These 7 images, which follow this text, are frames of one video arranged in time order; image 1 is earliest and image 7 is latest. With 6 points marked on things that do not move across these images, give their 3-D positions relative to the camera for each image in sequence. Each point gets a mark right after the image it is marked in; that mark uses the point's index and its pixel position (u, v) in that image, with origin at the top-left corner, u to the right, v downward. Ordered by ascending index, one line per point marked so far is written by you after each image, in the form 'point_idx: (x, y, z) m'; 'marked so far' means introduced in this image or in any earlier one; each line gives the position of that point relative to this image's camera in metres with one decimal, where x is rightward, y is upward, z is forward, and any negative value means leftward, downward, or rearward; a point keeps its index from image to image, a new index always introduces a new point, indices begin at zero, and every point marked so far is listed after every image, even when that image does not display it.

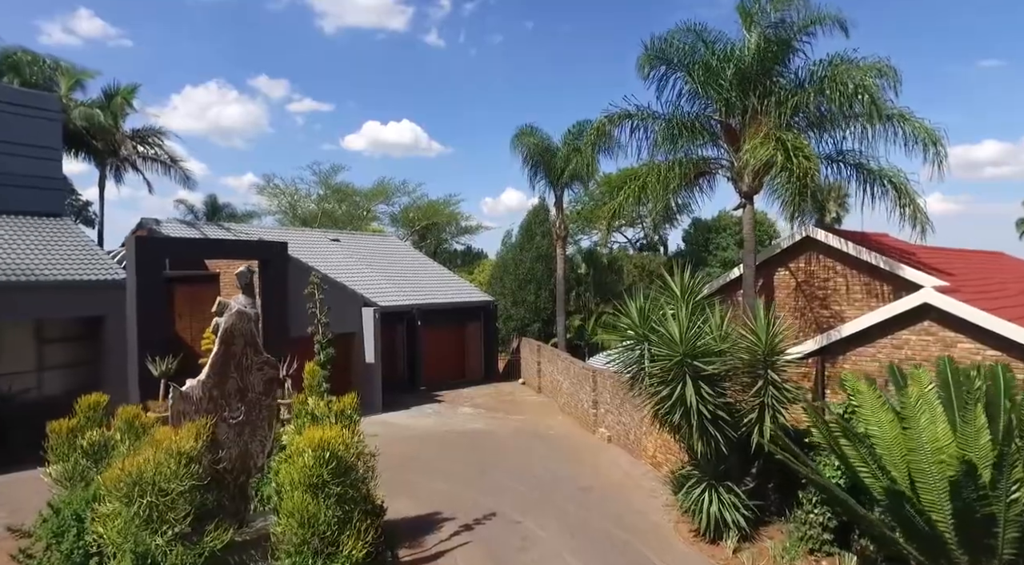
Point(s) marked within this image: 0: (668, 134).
0: (+3.4, +3.1, +14.9) m
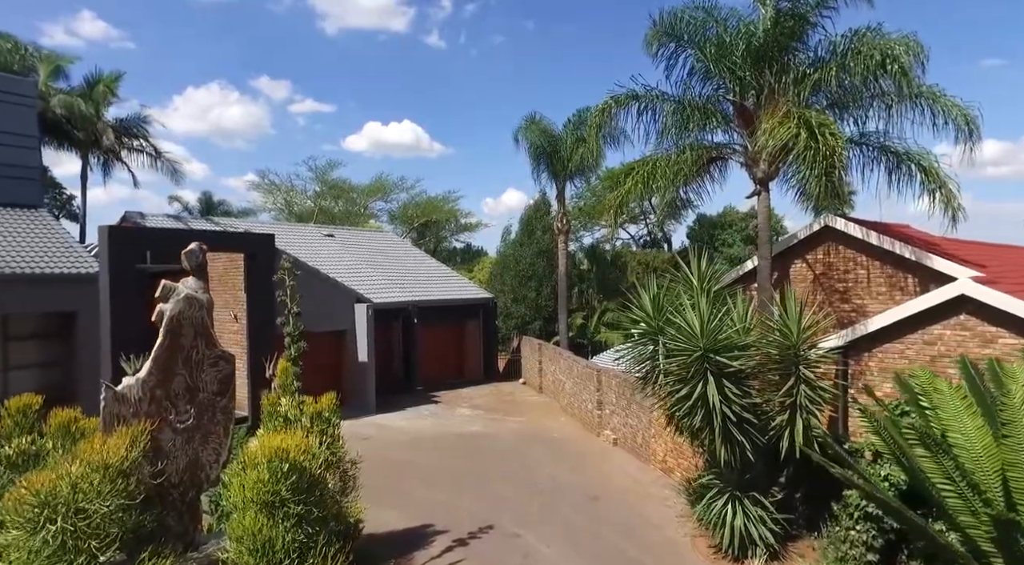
0: (+3.3, +3.3, +14.0) m
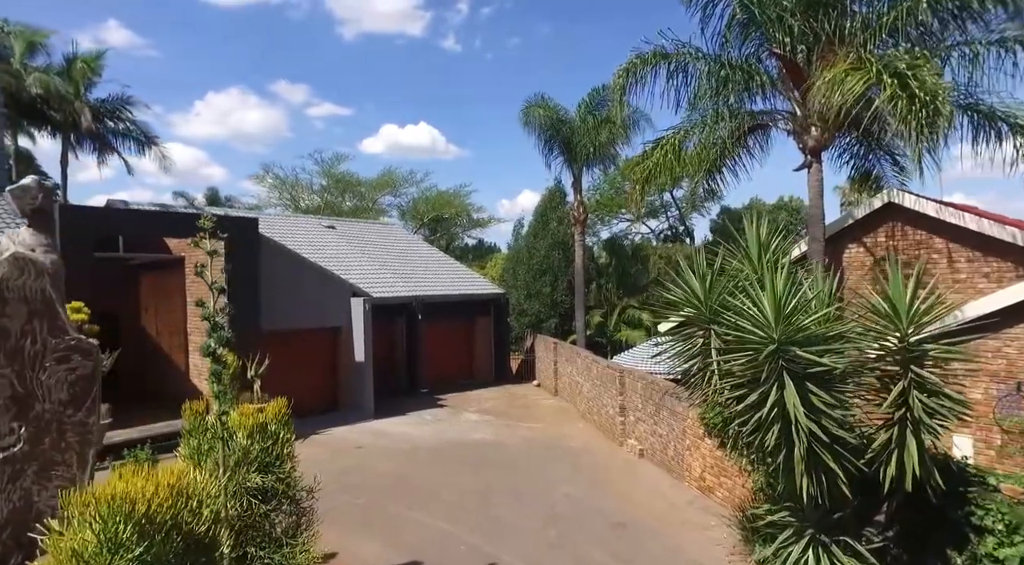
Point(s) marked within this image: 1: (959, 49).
0: (+3.5, +3.5, +12.0) m
1: (+6.7, +3.5, +10.4) m
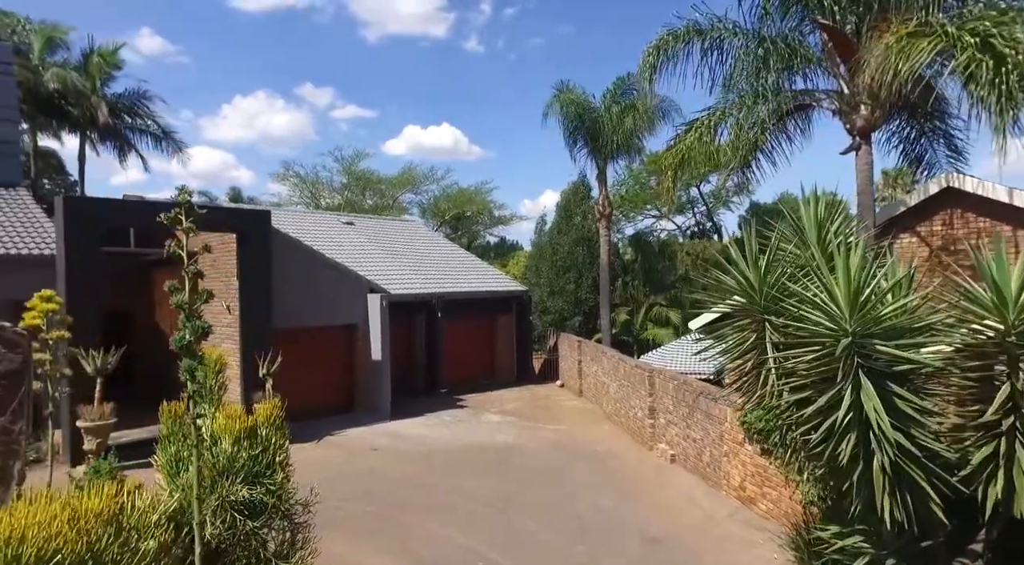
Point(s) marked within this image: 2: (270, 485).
0: (+3.9, +3.6, +11.1) m
1: (+7.0, +3.6, +9.5) m
2: (-1.7, -1.5, +5.0) m
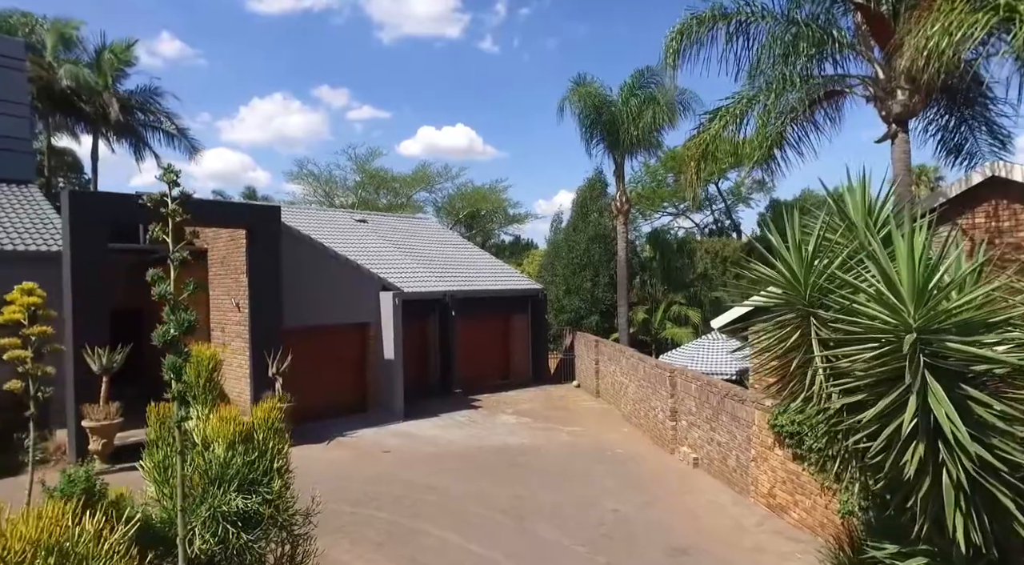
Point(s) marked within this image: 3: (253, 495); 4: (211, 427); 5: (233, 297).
0: (+4.1, +3.7, +10.6) m
1: (+7.2, +3.7, +8.9) m
2: (-1.6, -1.4, +4.6) m
3: (-1.7, -1.4, +4.5) m
4: (-2.0, -0.9, +4.6) m
5: (-6.2, -0.3, +15.3) m
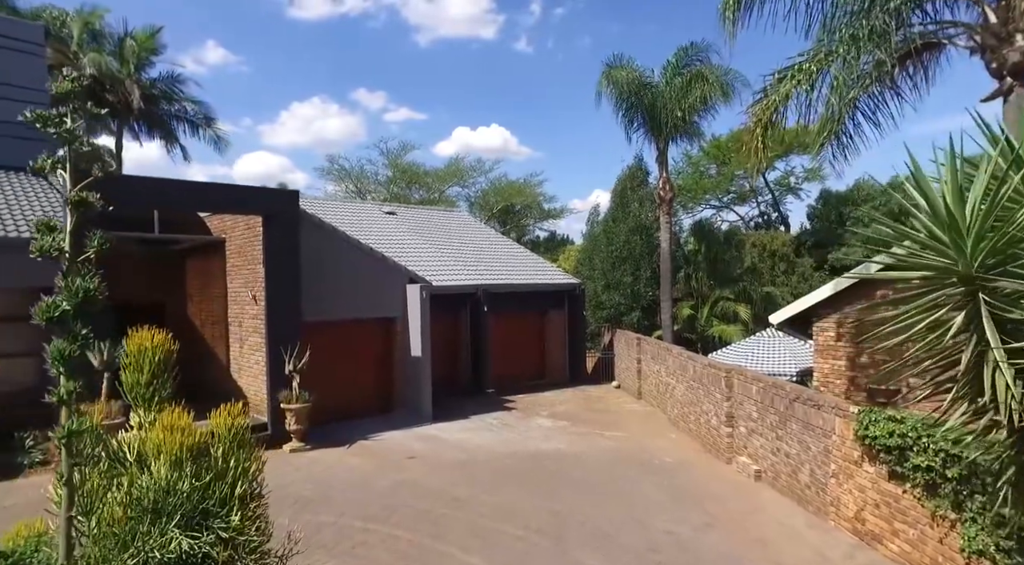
0: (+4.6, +3.9, +9.1) m
1: (+7.6, +3.8, +7.2) m
2: (-1.4, -1.2, +3.4) m
3: (-1.5, -1.2, +3.4) m
4: (-1.8, -0.8, +3.4) m
5: (-5.4, -0.1, +14.4) m
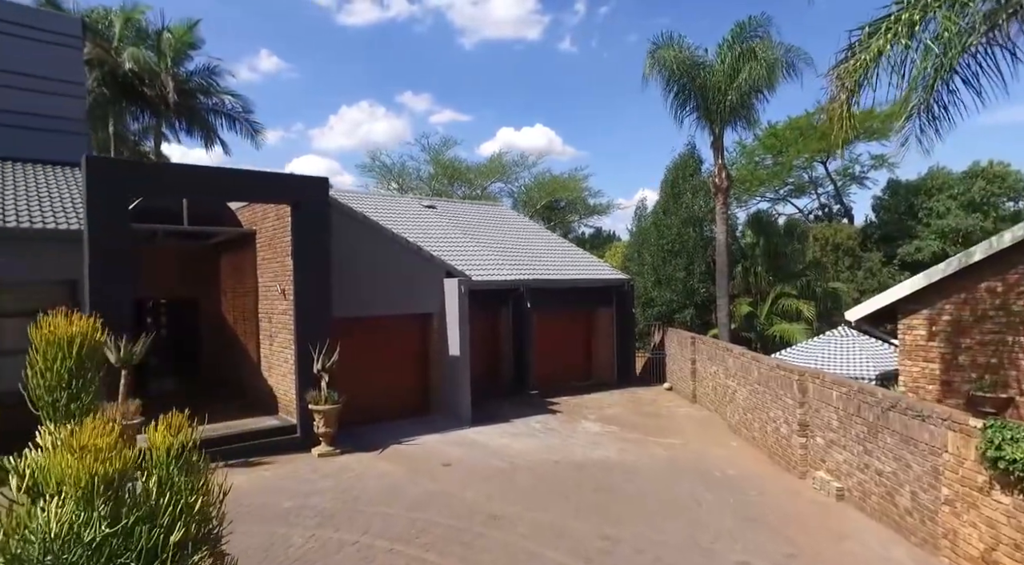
0: (+5.1, +4.0, +7.7) m
1: (+8.0, +4.0, +5.6) m
2: (-1.3, -1.1, +2.4) m
3: (-1.3, -1.1, +2.4) m
4: (-1.6, -0.6, +2.4) m
5: (-4.6, 0.0, +13.6) m
